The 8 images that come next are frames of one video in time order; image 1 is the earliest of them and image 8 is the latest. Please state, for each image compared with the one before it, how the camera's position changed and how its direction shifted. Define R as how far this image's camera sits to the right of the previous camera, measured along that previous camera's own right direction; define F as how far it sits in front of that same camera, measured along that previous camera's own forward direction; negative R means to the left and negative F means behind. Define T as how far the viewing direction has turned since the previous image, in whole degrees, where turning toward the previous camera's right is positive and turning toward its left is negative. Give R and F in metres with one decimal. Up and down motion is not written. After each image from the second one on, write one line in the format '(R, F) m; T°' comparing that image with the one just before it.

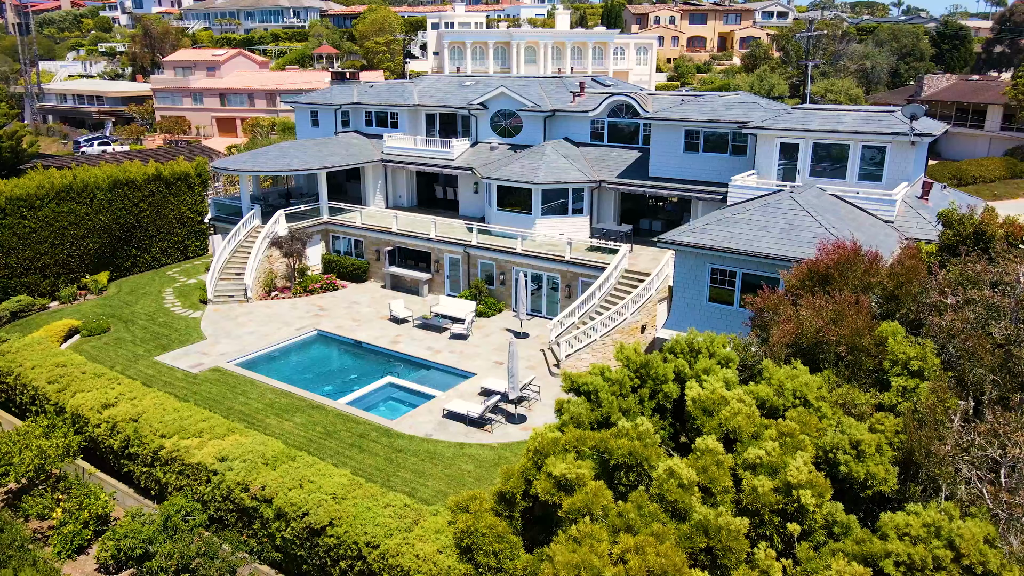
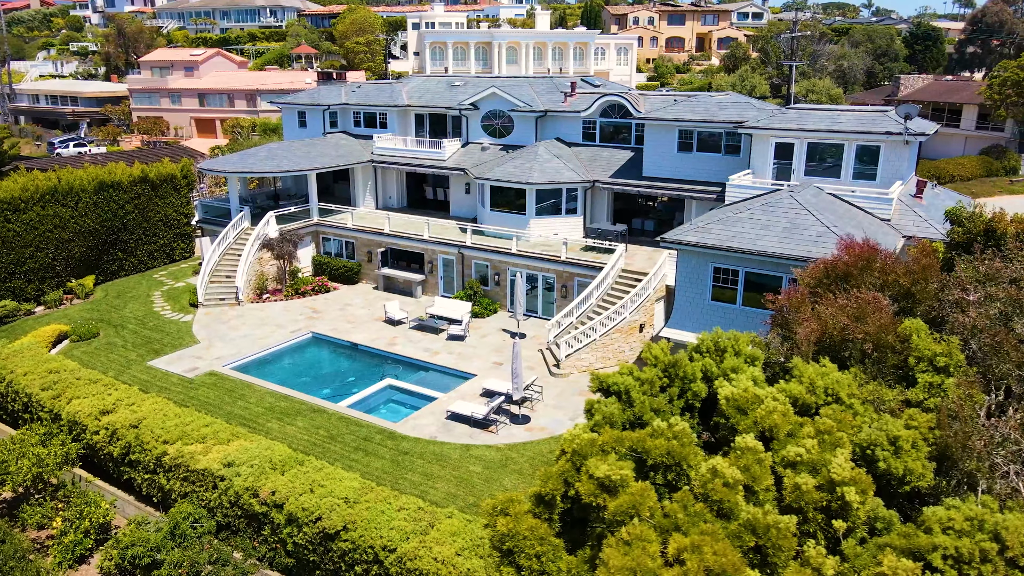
(-0.8, 0.0) m; +2°
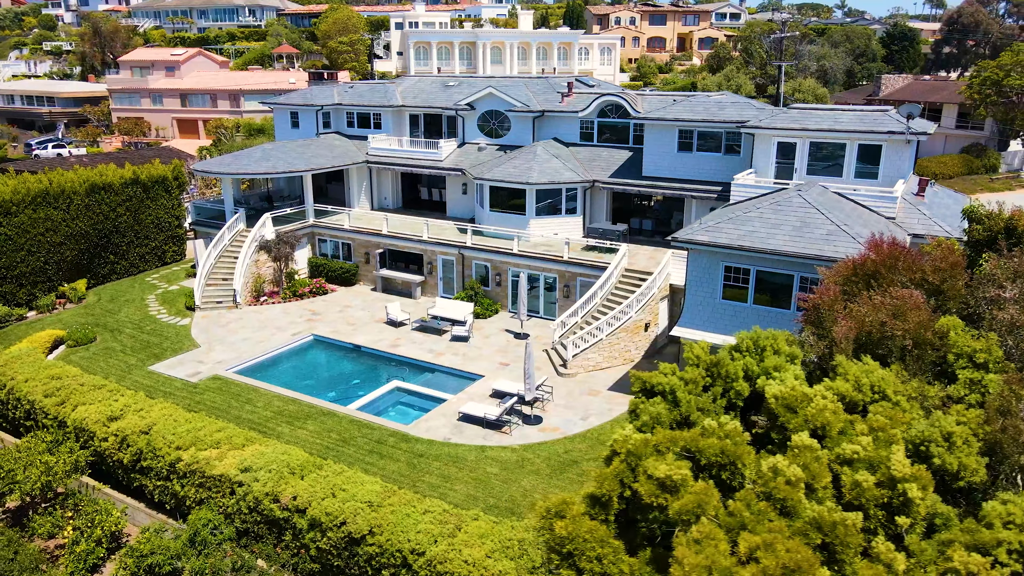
(-1.0, 0.0) m; +2°
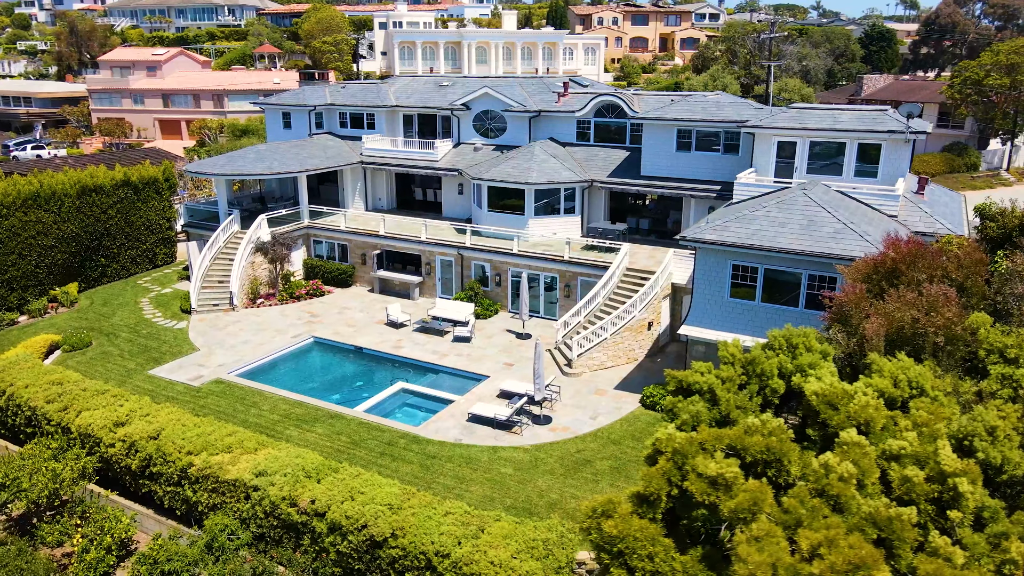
(-0.9, 0.0) m; +2°
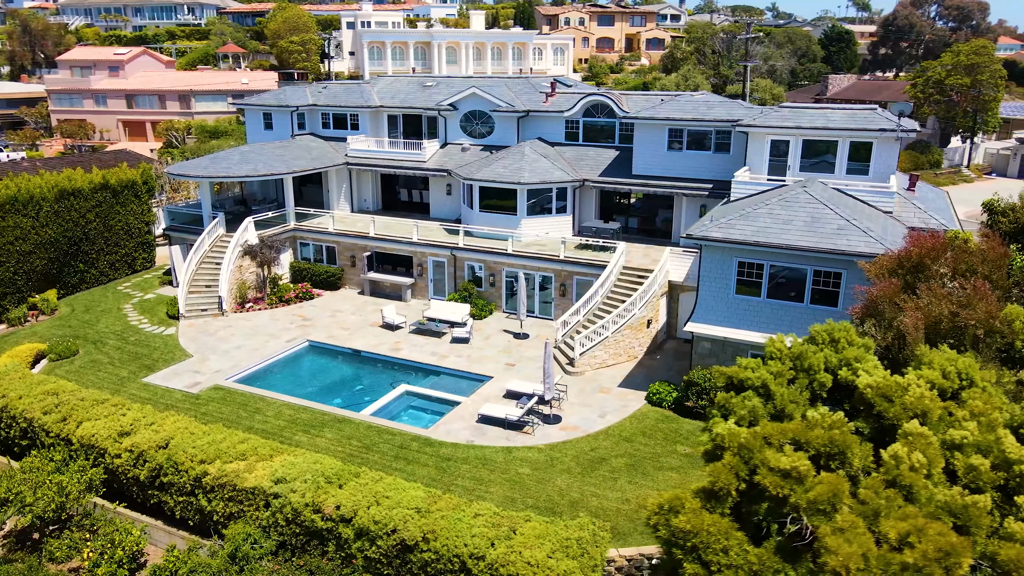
(-1.4, +0.1) m; +3°
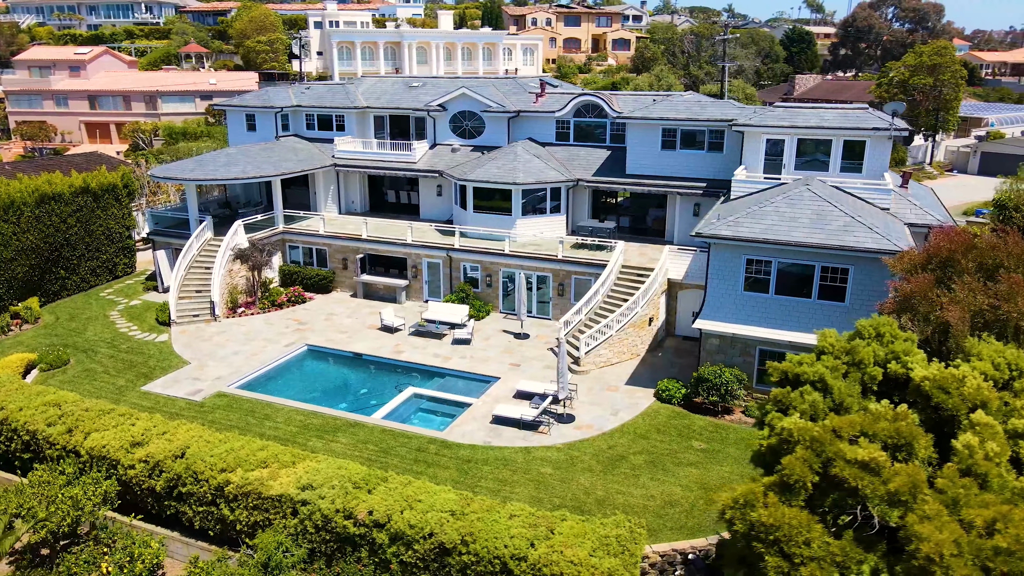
(-1.6, 0.0) m; +3°
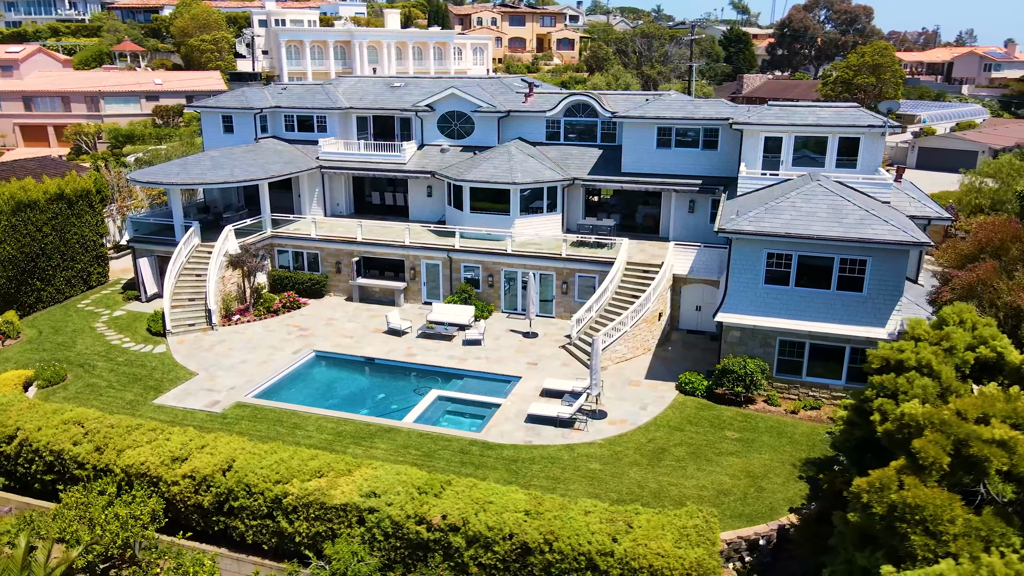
(-3.0, +0.1) m; +5°
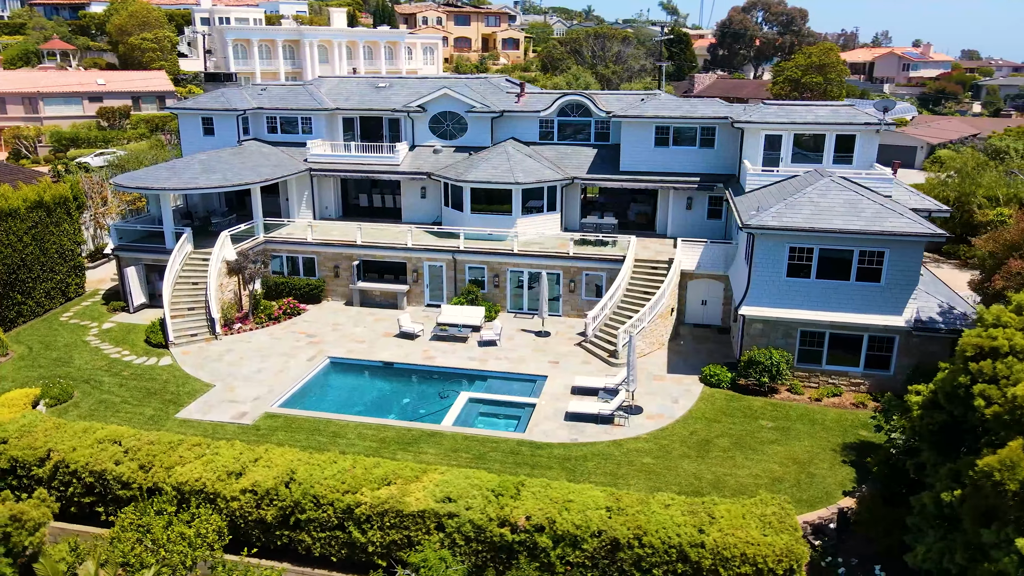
(-3.2, +0.1) m; +5°
